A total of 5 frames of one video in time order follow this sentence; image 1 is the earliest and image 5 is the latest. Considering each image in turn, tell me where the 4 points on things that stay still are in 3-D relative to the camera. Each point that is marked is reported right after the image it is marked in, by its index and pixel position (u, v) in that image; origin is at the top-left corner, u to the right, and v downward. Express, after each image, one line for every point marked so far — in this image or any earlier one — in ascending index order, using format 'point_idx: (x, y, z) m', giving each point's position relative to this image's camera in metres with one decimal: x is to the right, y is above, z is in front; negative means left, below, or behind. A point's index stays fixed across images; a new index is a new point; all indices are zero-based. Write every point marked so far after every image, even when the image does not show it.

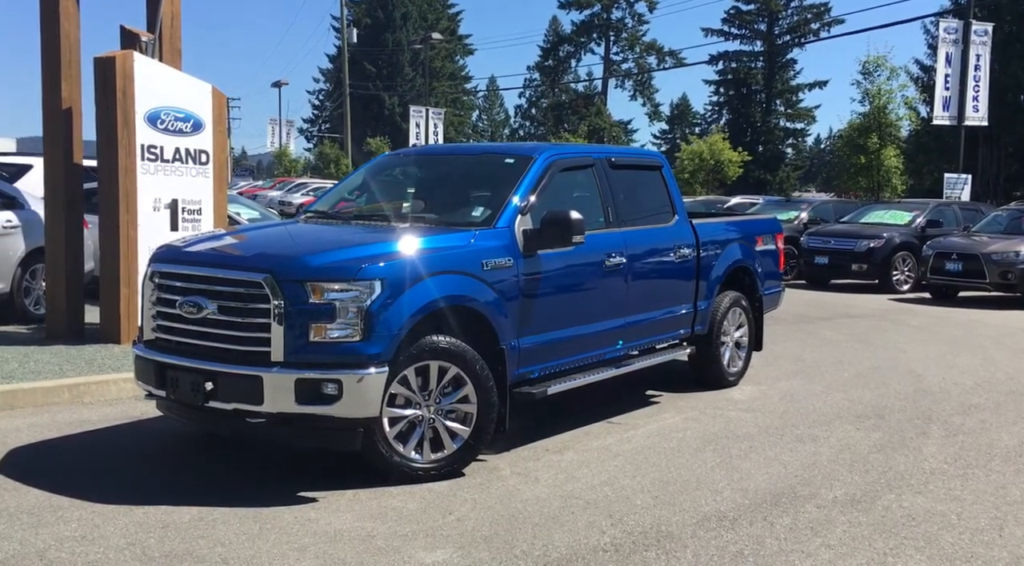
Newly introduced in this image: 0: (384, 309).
0: (-0.7, -0.1, +5.3) m
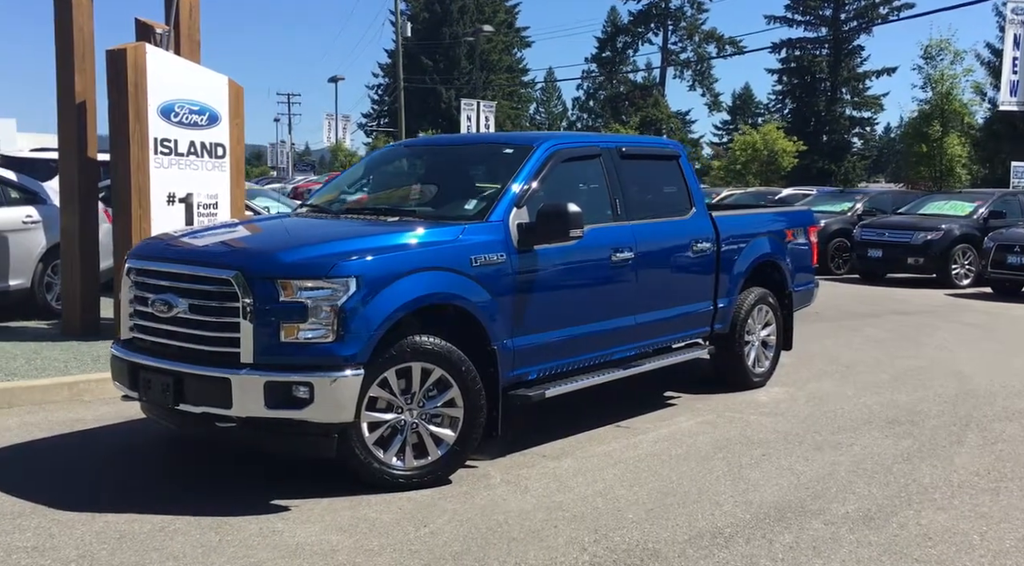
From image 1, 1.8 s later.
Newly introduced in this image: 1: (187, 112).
0: (-0.8, -0.1, +5.0) m
1: (-3.2, +1.7, +9.3) m
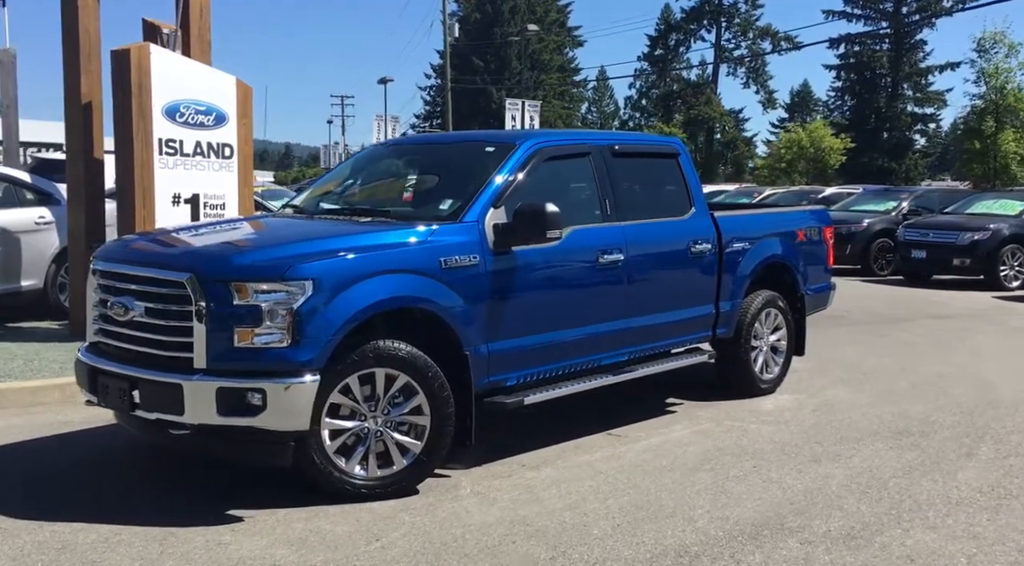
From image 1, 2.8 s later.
0: (-1.0, -0.1, +4.8) m
1: (-3.1, +1.7, +9.3) m
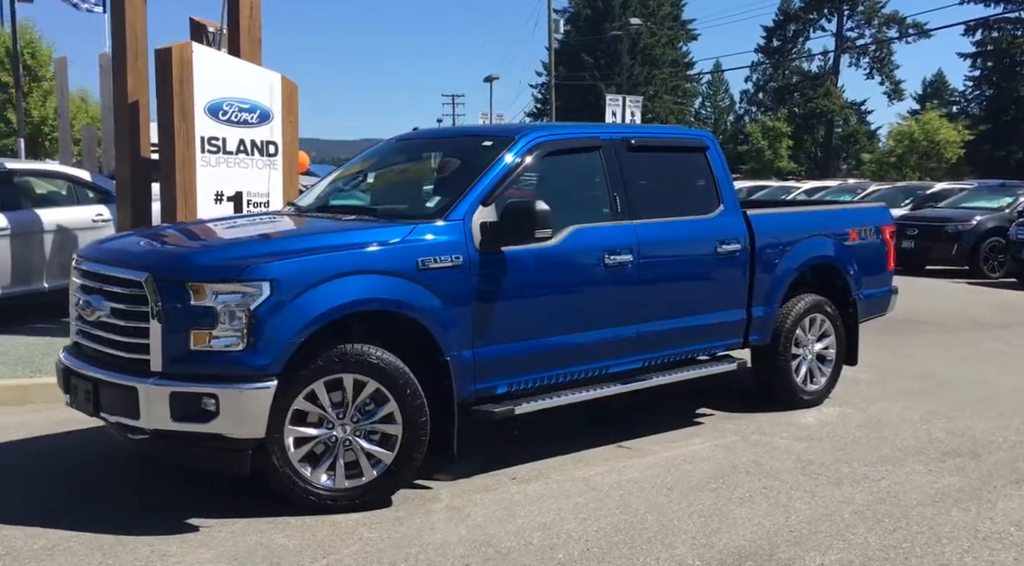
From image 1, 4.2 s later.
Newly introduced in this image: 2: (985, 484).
0: (-1.2, -0.2, +4.6) m
1: (-2.7, +1.7, +9.3) m
2: (+2.7, -1.1, +5.4) m
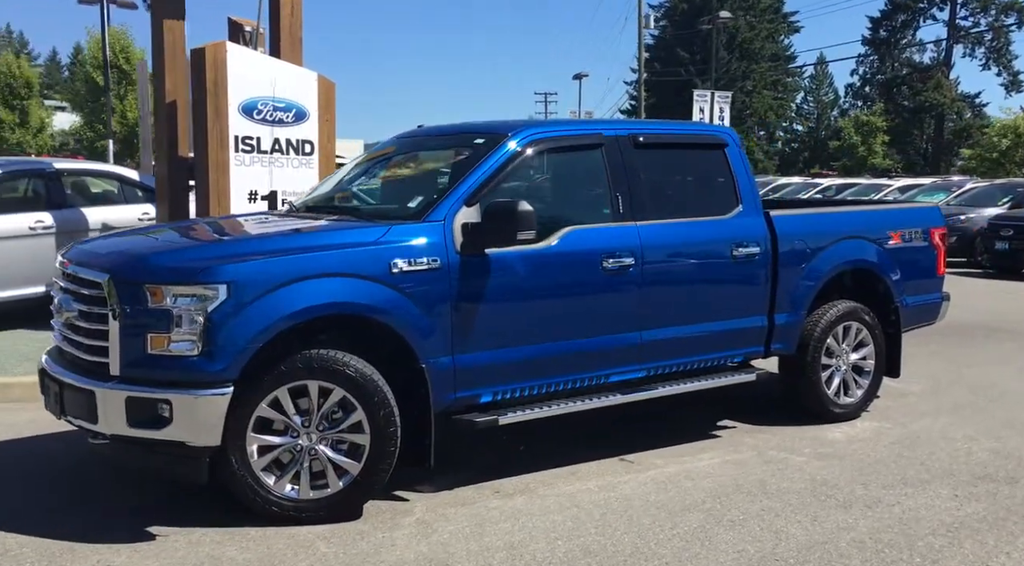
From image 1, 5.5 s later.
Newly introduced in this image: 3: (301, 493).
0: (-1.3, -0.2, +4.5) m
1: (-2.4, +1.7, +9.3) m
2: (+2.6, -1.2, +4.9) m
3: (-1.0, -1.0, +4.7) m
